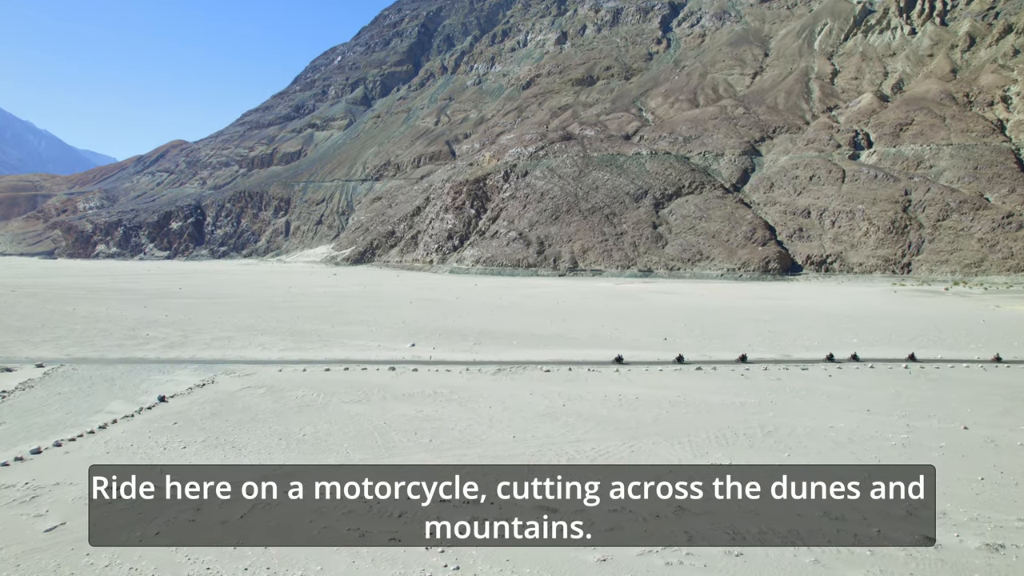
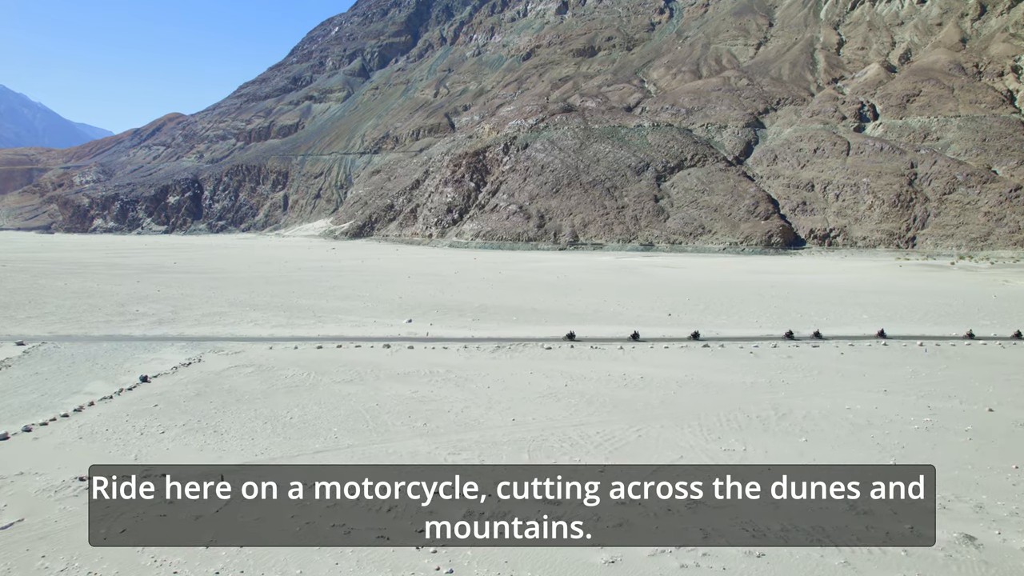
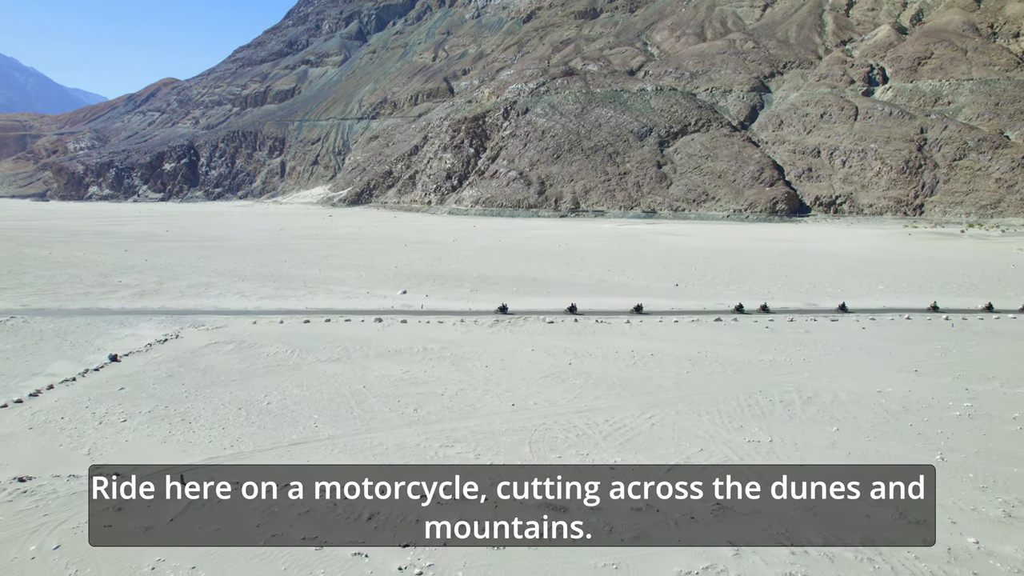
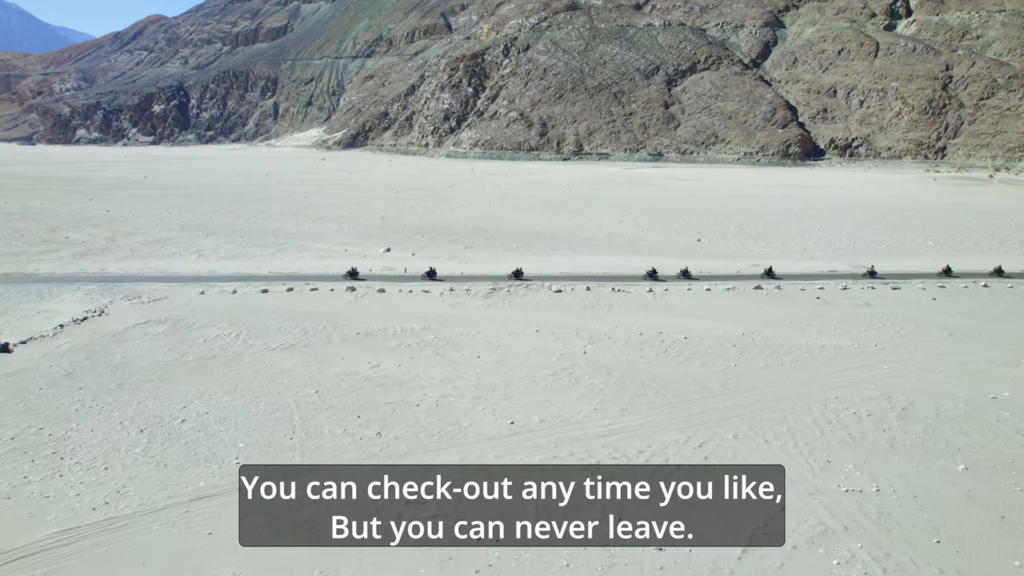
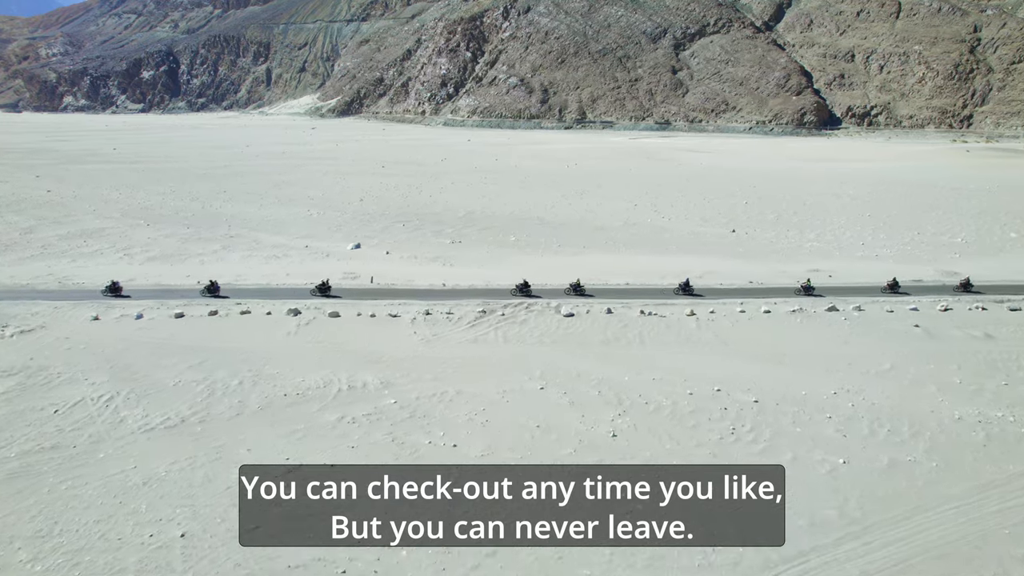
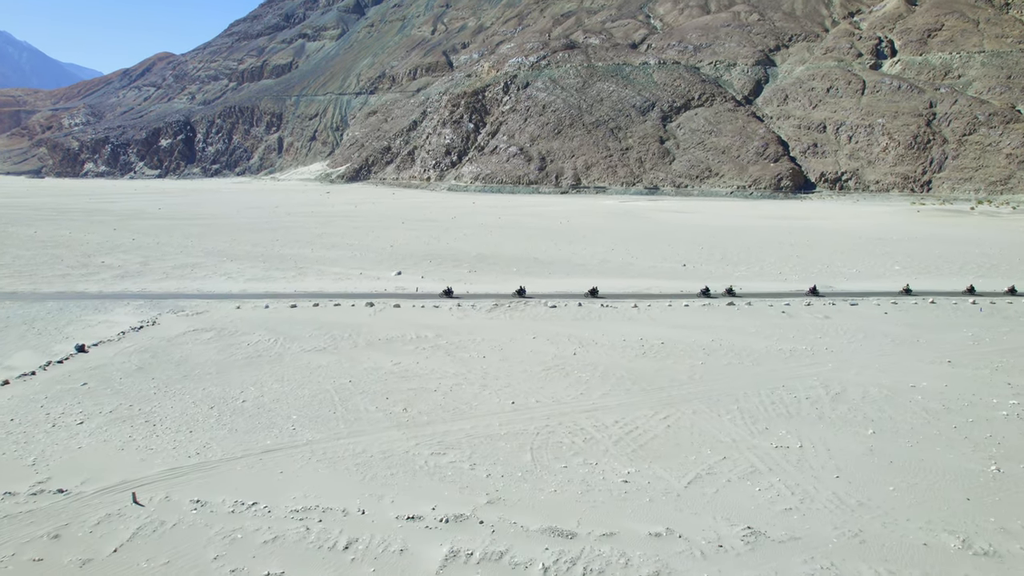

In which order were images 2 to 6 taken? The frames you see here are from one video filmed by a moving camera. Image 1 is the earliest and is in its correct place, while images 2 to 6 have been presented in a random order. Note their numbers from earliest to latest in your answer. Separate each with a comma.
2, 3, 6, 4, 5
